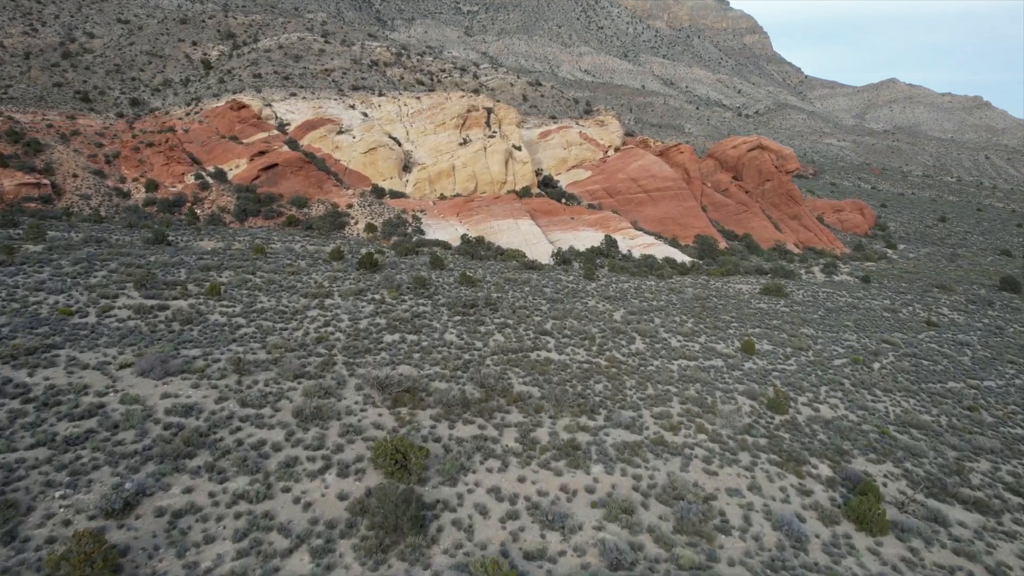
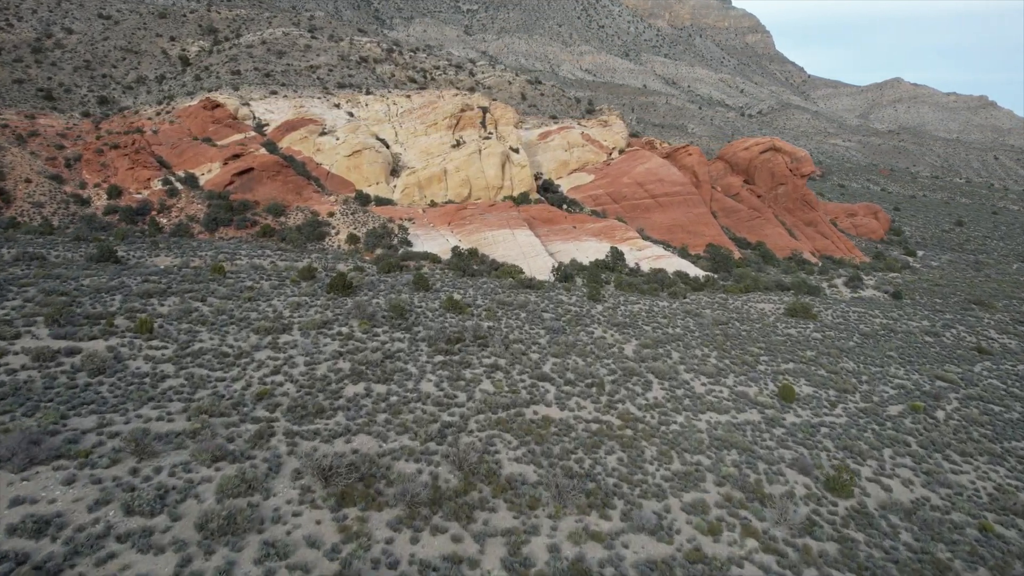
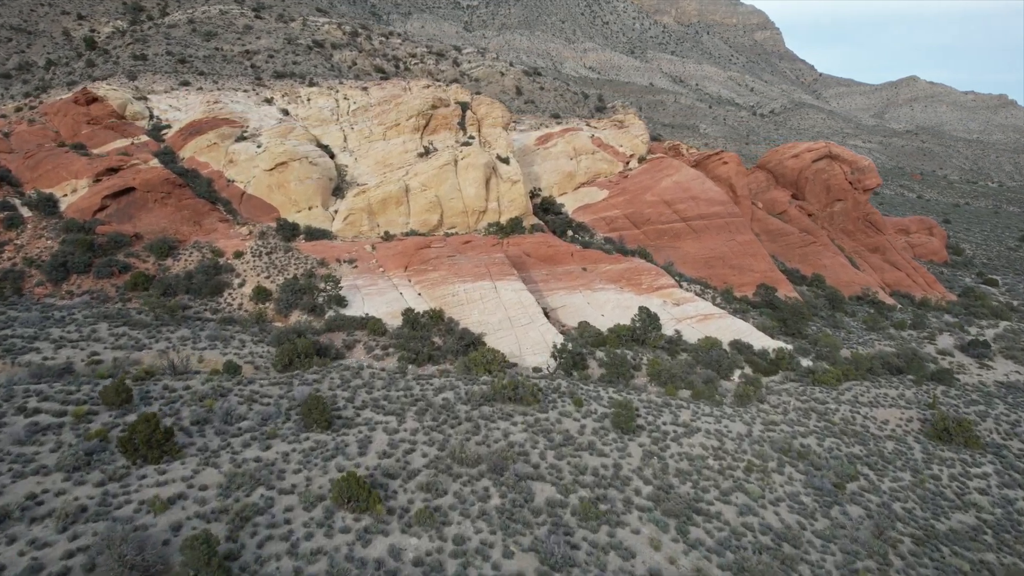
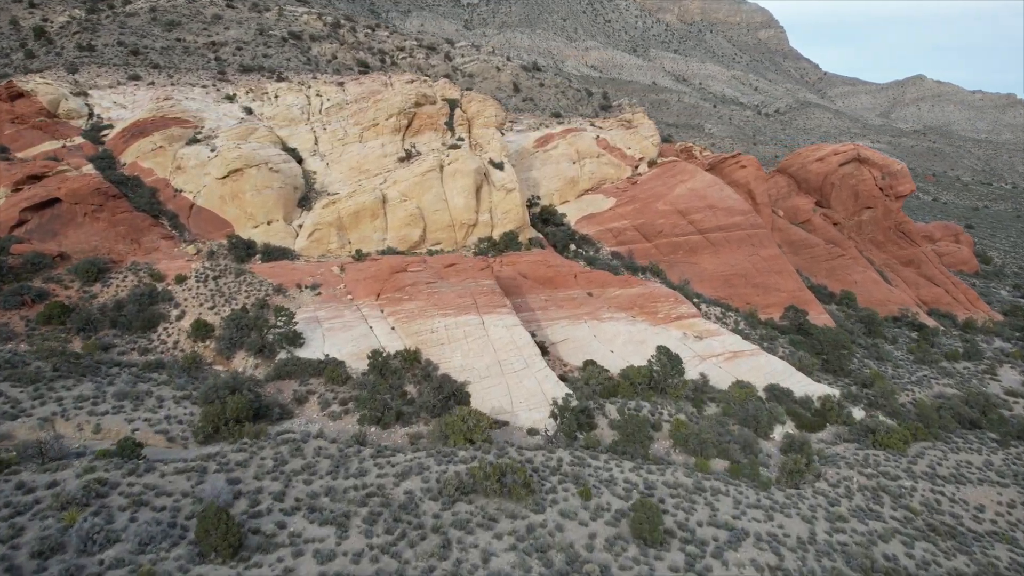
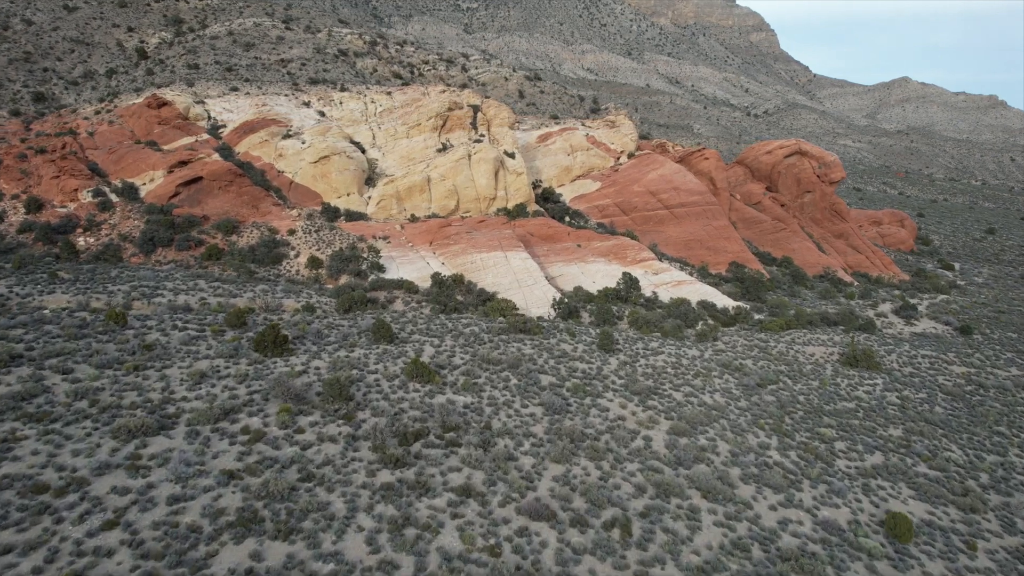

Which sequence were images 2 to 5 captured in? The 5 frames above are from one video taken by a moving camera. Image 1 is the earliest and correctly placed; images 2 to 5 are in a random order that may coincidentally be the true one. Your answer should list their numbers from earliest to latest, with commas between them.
2, 5, 3, 4
